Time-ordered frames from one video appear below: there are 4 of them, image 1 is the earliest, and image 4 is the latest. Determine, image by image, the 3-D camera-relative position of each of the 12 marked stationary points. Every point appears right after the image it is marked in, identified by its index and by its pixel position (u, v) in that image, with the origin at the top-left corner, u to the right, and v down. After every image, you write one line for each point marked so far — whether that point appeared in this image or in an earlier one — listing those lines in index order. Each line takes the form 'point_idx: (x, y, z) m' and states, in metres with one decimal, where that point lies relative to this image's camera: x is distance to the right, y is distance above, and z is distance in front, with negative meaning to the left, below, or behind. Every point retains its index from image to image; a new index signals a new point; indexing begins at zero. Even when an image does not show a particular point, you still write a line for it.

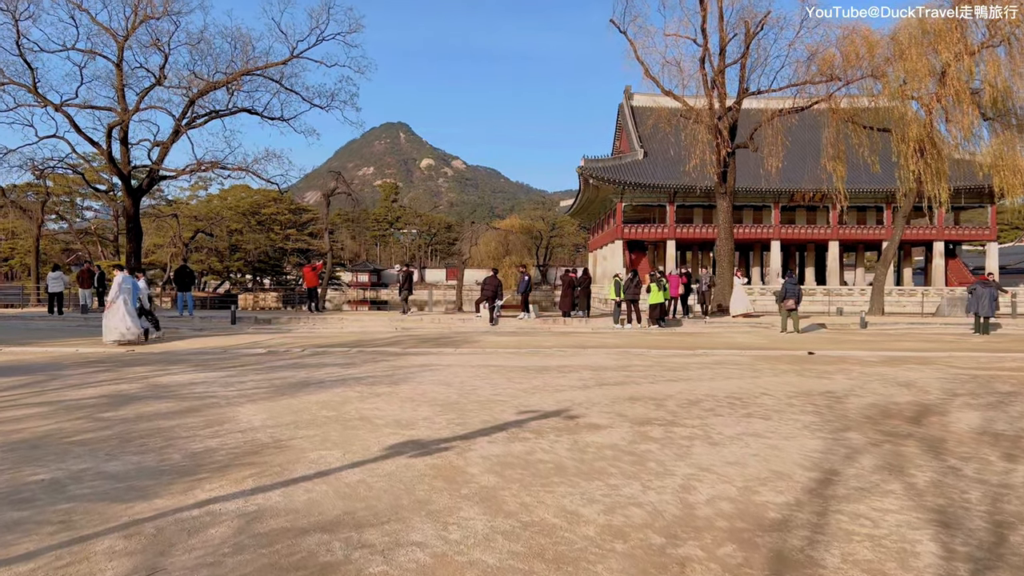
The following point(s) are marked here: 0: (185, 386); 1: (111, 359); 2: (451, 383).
0: (-3.0, -0.9, +7.1) m
1: (-4.8, -0.8, +9.3) m
2: (-0.5, -0.9, +7.3) m
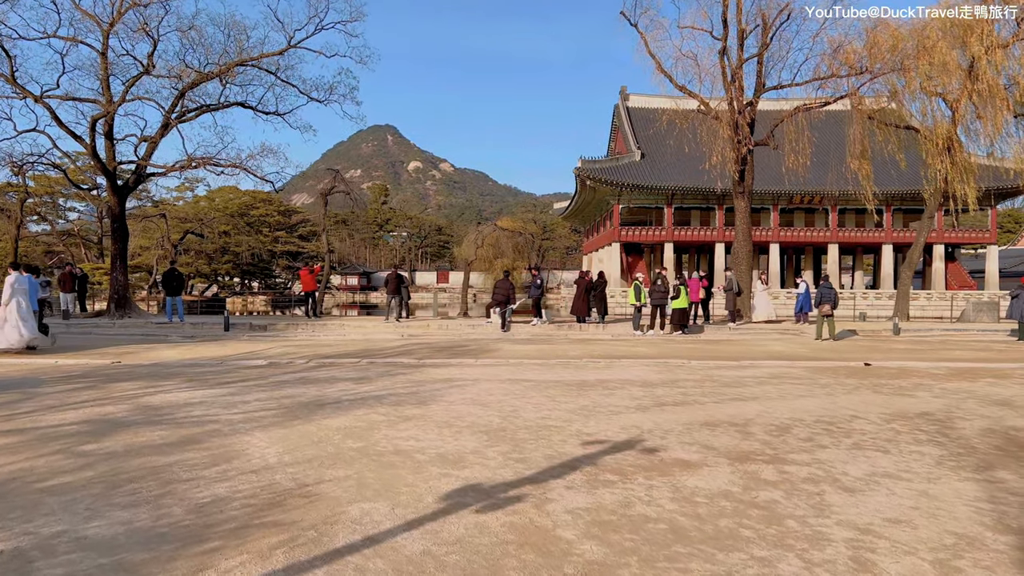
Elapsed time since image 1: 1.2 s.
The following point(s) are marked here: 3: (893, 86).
0: (-2.6, -0.9, +6.1) m
1: (-4.4, -0.9, +8.3) m
2: (-0.2, -0.9, +6.4) m
3: (+8.3, +4.4, +17.3) m
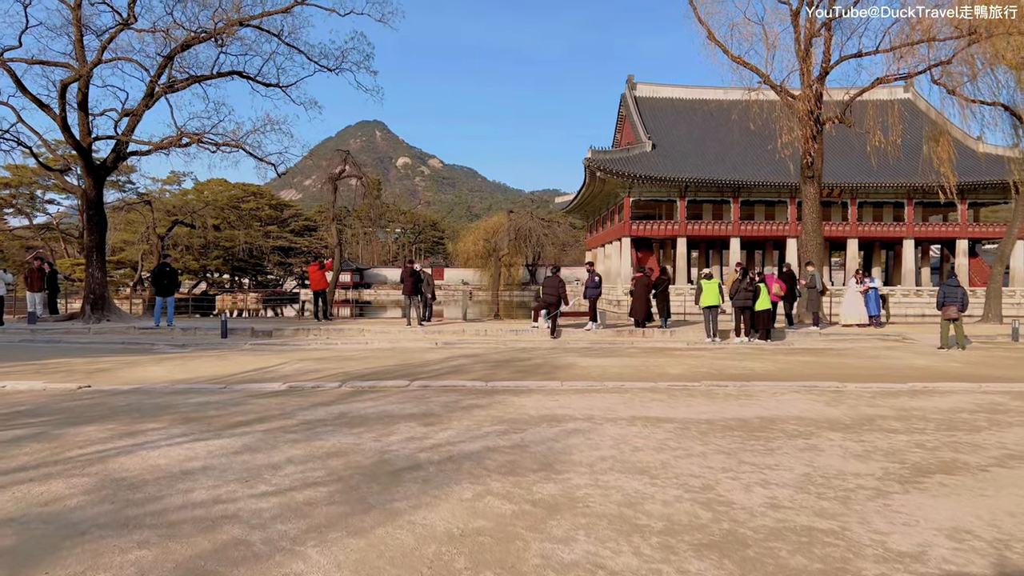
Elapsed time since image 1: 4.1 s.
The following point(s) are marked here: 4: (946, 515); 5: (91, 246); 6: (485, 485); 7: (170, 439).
0: (-1.7, -1.0, +3.8) m
1: (-3.5, -0.9, +6.0) m
2: (+0.7, -0.9, +4.1) m
3: (+9.1, +4.4, +15.1) m
4: (+1.8, -1.0, +3.4) m
5: (-7.5, +0.7, +14.0) m
6: (-0.1, -1.0, +3.8) m
7: (-2.1, -0.9, +4.8) m
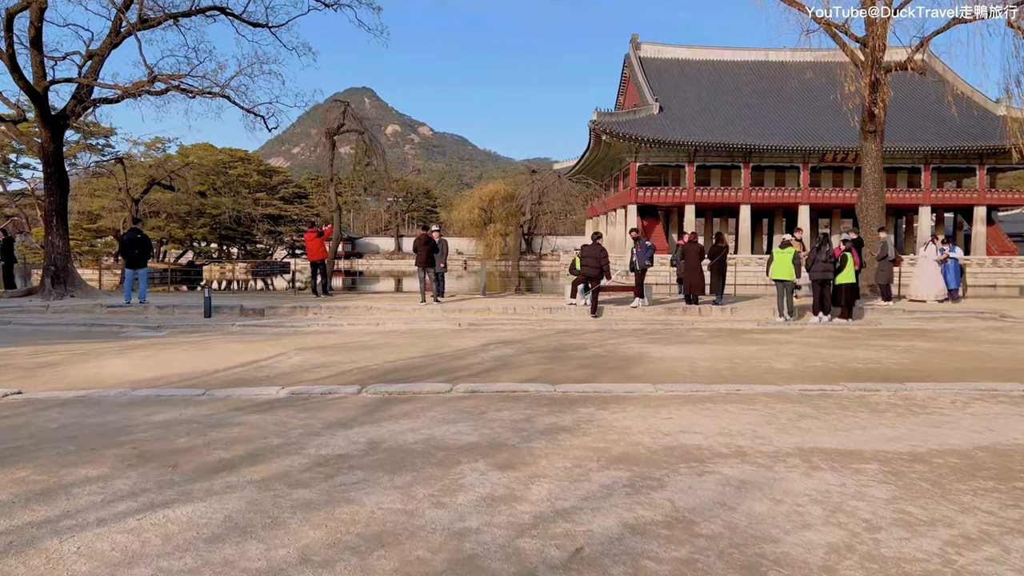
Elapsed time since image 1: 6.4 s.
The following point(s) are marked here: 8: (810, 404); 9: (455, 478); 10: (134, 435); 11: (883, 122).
0: (-1.1, -0.9, +2.0) m
1: (-3.0, -0.8, +4.2) m
2: (+1.3, -0.9, +2.3) m
3: (+9.5, +5.0, +13.2) m
4: (+2.4, -0.9, +1.6) m
5: (-7.1, +1.2, +12.1) m
6: (+0.4, -0.9, +2.0) m
7: (-1.6, -0.8, +3.0) m
8: (+1.9, -0.7, +4.9) m
9: (-0.3, -0.8, +3.4) m
10: (-2.0, -0.8, +4.2) m
11: (+6.6, +3.0, +13.8) m
